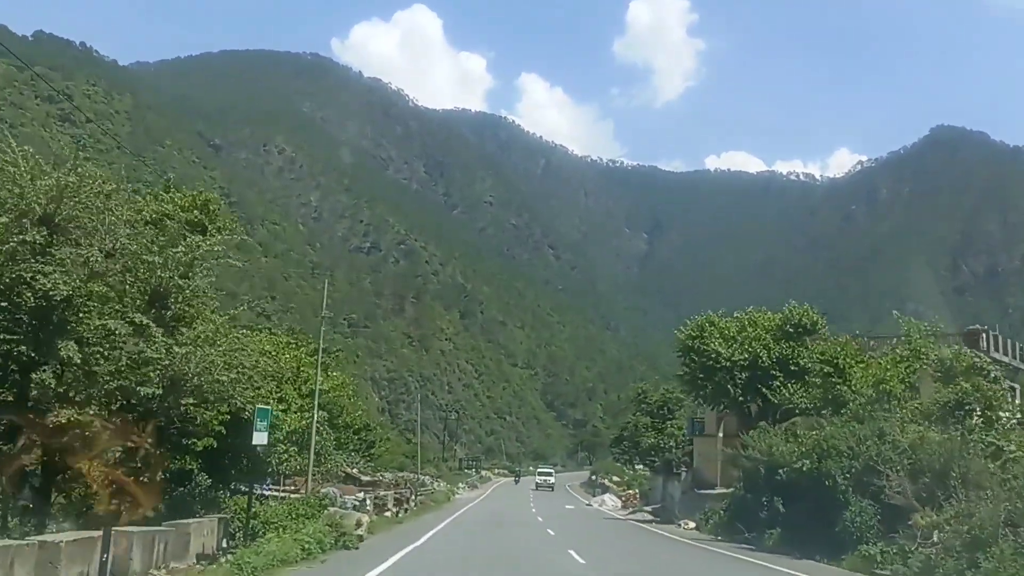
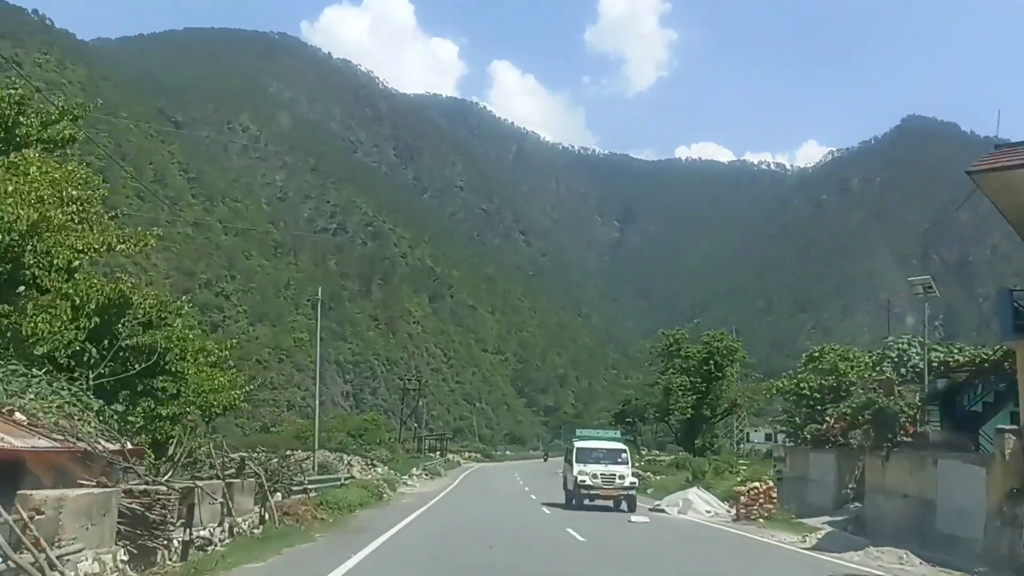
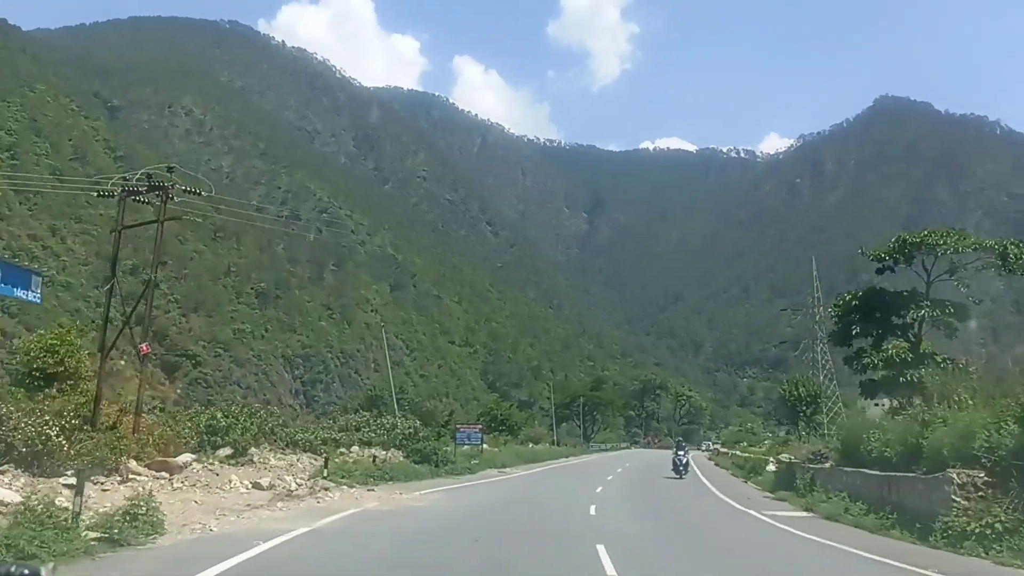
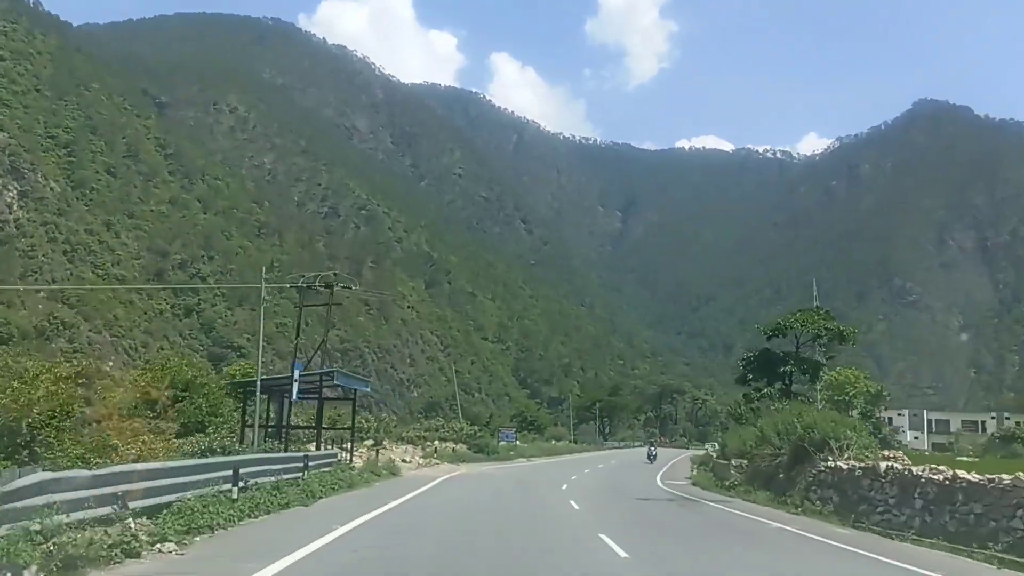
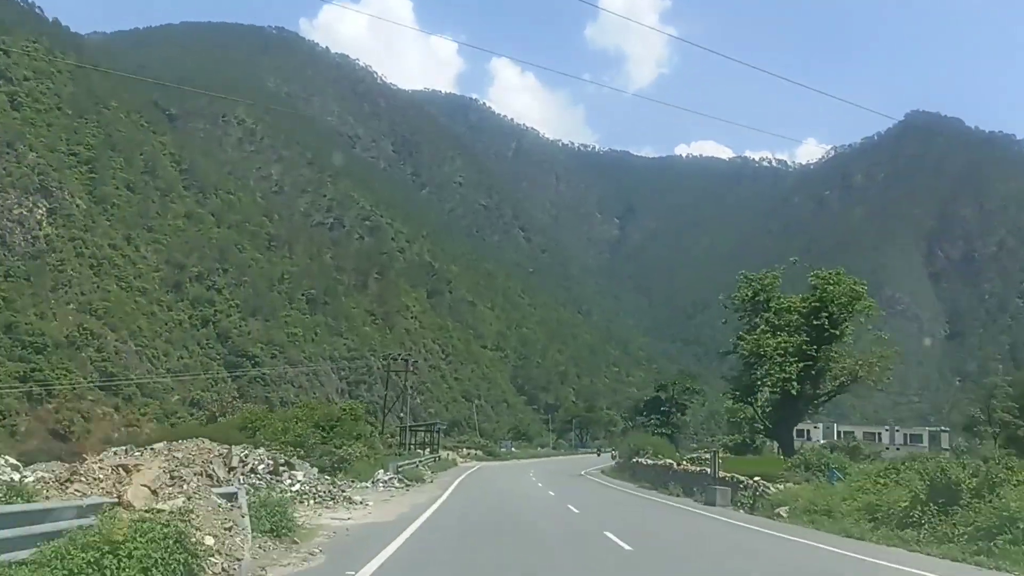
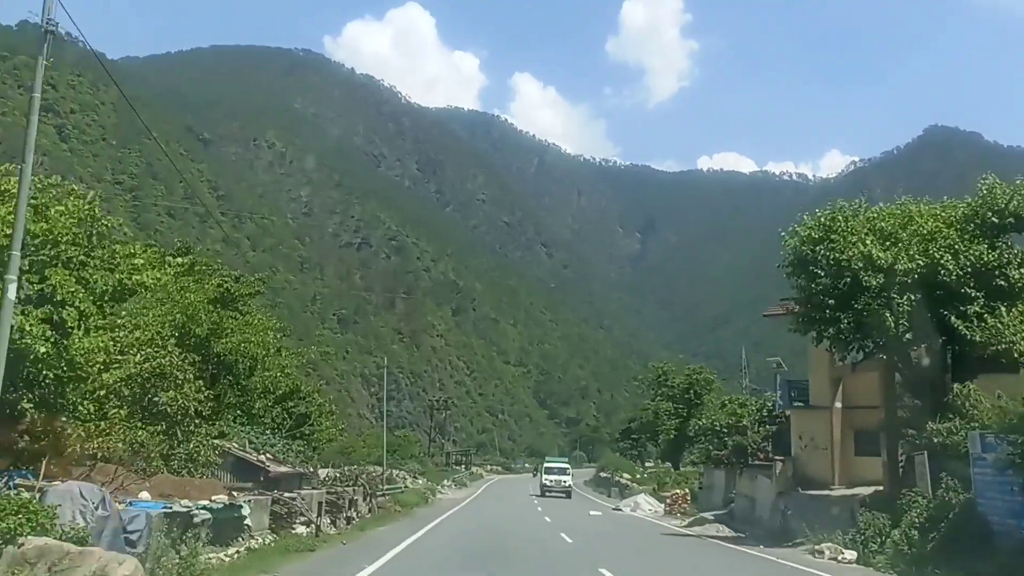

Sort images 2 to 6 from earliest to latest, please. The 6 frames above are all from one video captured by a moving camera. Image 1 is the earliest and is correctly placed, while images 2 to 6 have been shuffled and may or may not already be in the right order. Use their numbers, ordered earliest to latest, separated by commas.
6, 2, 5, 4, 3
